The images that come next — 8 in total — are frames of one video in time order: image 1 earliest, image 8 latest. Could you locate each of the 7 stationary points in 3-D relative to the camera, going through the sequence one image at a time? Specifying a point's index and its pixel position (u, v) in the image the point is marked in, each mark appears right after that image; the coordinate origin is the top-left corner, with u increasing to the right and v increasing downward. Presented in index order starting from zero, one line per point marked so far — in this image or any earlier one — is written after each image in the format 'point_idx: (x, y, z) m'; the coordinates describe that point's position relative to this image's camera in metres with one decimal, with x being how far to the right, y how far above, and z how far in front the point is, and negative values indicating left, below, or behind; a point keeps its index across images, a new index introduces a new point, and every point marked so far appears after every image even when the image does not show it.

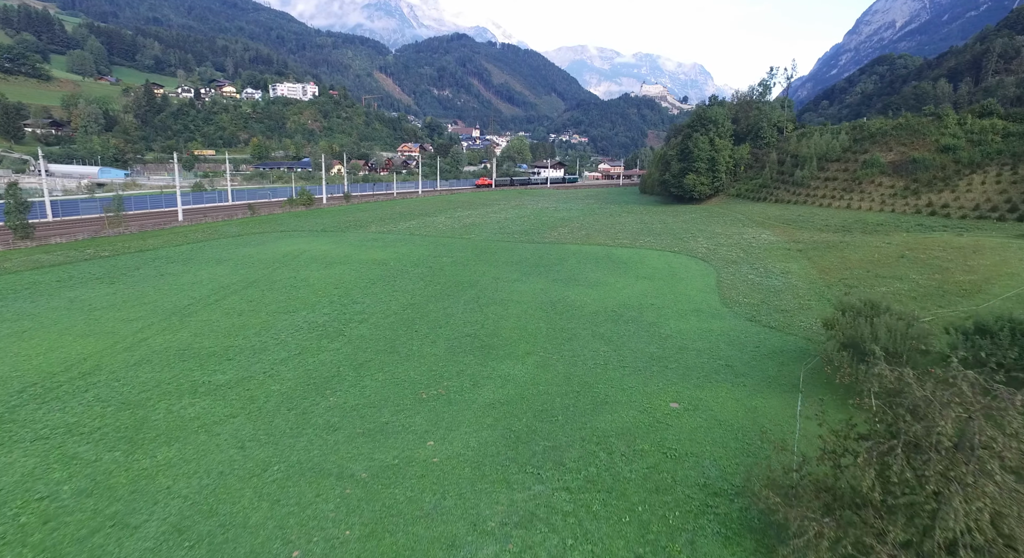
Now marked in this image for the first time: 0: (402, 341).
0: (-3.5, -2.0, +17.1) m
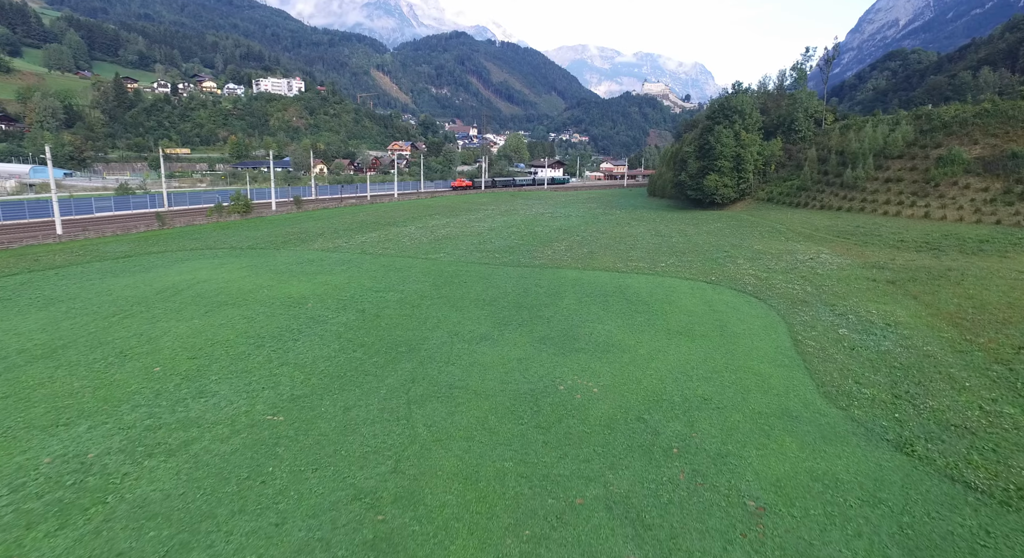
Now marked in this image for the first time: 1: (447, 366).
0: (-4.6, -3.8, +8.3) m
1: (-1.8, -2.4, +14.5) m
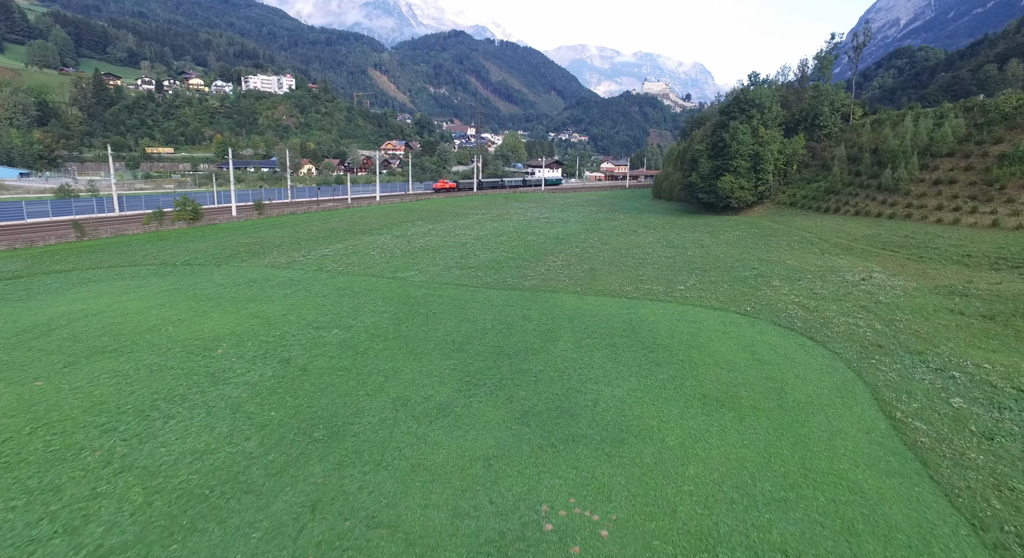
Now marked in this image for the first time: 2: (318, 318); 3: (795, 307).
0: (-5.2, -4.8, +3.2) m
1: (-2.4, -3.4, +9.4) m
2: (-6.9, -1.3, +18.8) m
3: (+10.3, -1.0, +19.3) m
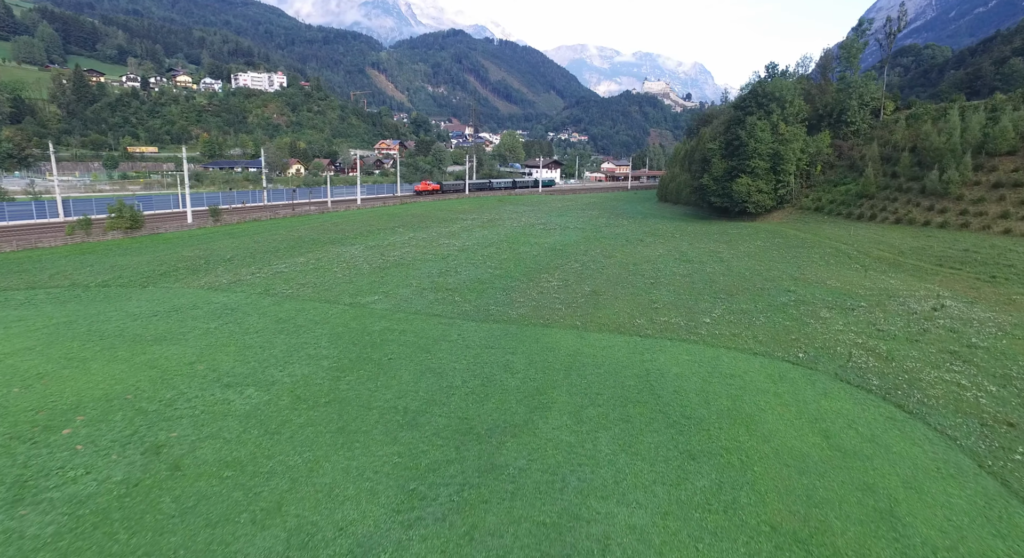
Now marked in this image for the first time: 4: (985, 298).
0: (-5.8, -5.8, -1.4) m
1: (-3.0, -4.4, +4.9) m
2: (-7.4, -2.3, +14.3) m
3: (+9.7, -2.0, +14.7) m
4: (+16.6, -0.7, +18.6) m
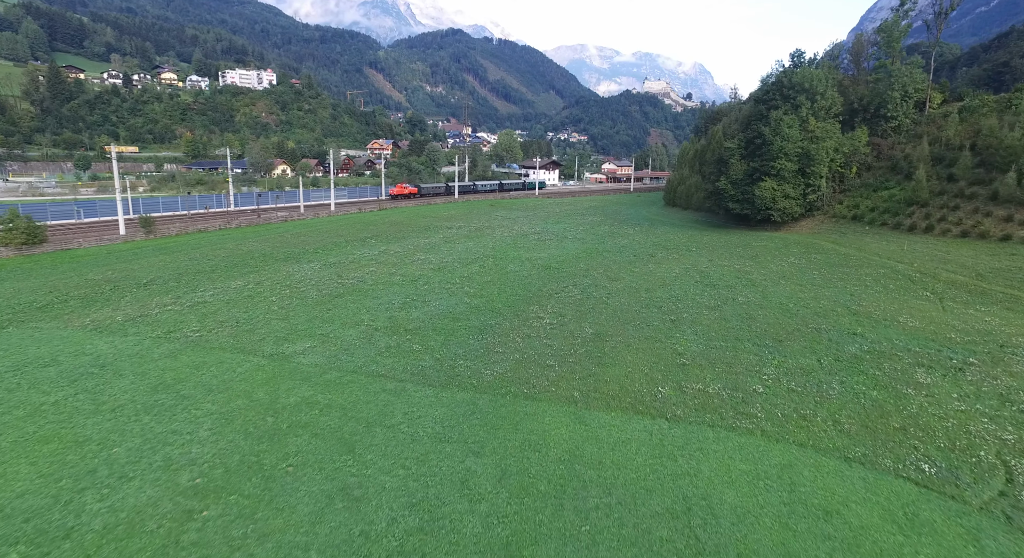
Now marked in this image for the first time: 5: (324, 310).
0: (-6.5, -7.0, -6.7) m
1: (-3.7, -5.7, -0.4) m
2: (-8.1, -3.5, +8.9) m
3: (+9.0, -3.2, +9.4) m
4: (+15.9, -1.9, +13.3) m
5: (-7.0, -1.1, +19.7) m
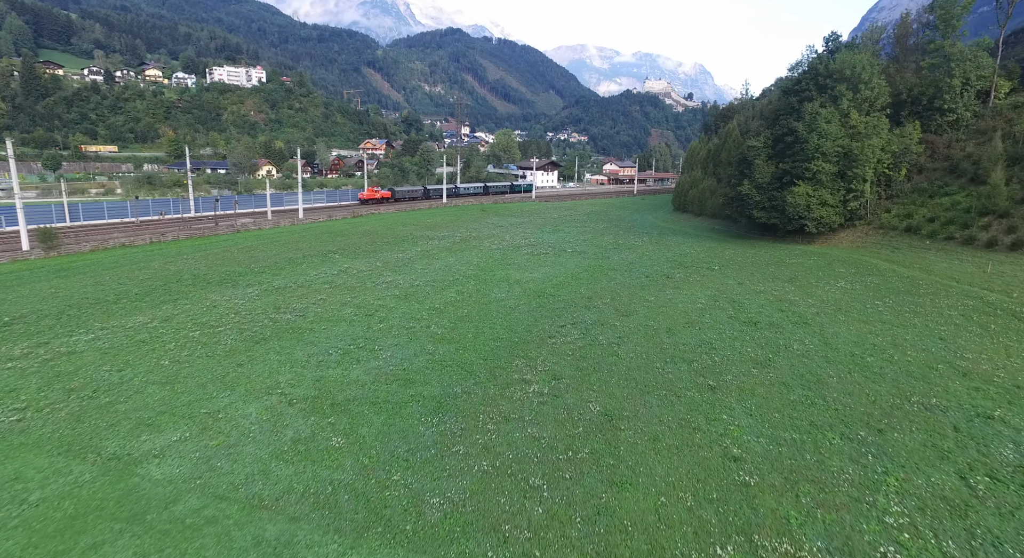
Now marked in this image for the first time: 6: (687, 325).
0: (-7.1, -8.2, -12.0) m
1: (-4.3, -6.8, -5.8) m
2: (-8.8, -4.7, +3.6) m
3: (+8.3, -4.4, +4.1) m
4: (+15.3, -3.1, +7.9) m
5: (-7.6, -2.3, +14.4) m
6: (+6.0, -1.4, +17.9) m
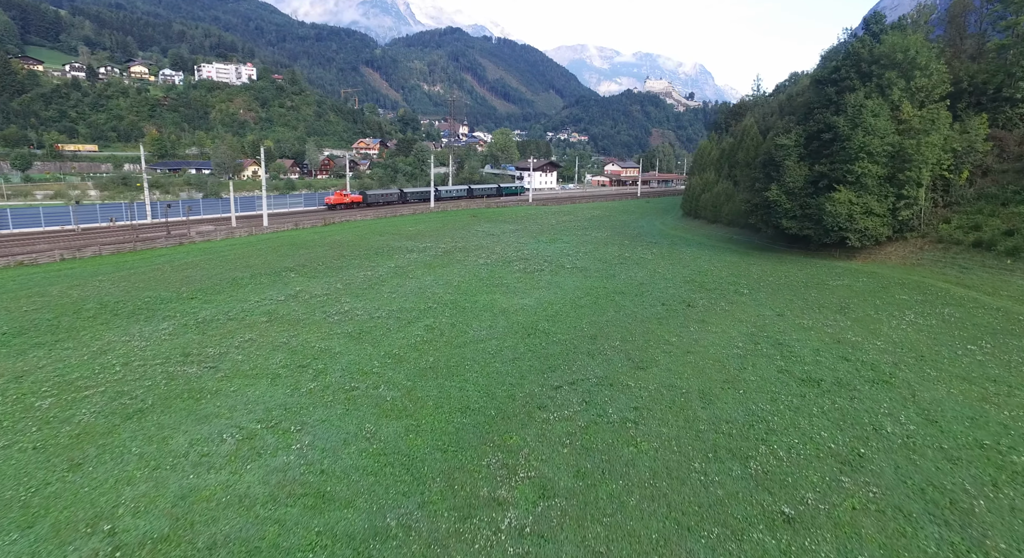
0: (-7.7, -9.3, -16.8) m
1: (-4.9, -7.9, -10.6) m
2: (-9.3, -5.8, -1.2) m
3: (+7.8, -5.5, -0.7) m
4: (+14.7, -4.2, +3.2) m
5: (-8.2, -3.4, +9.6) m
6: (+5.4, -2.5, +13.1) m
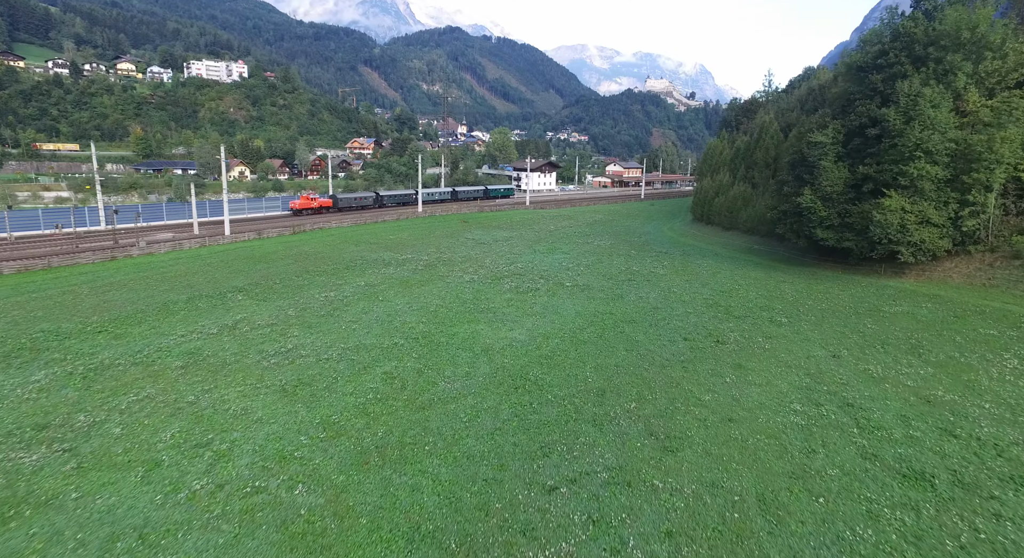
0: (-8.2, -10.2, -21.0) m
1: (-5.4, -8.9, -14.8) m
2: (-9.8, -6.7, -5.4) m
3: (+7.3, -6.4, -4.9) m
4: (+14.3, -5.2, -1.0) m
5: (-8.6, -4.3, +5.4) m
6: (+5.0, -3.5, +8.9) m
